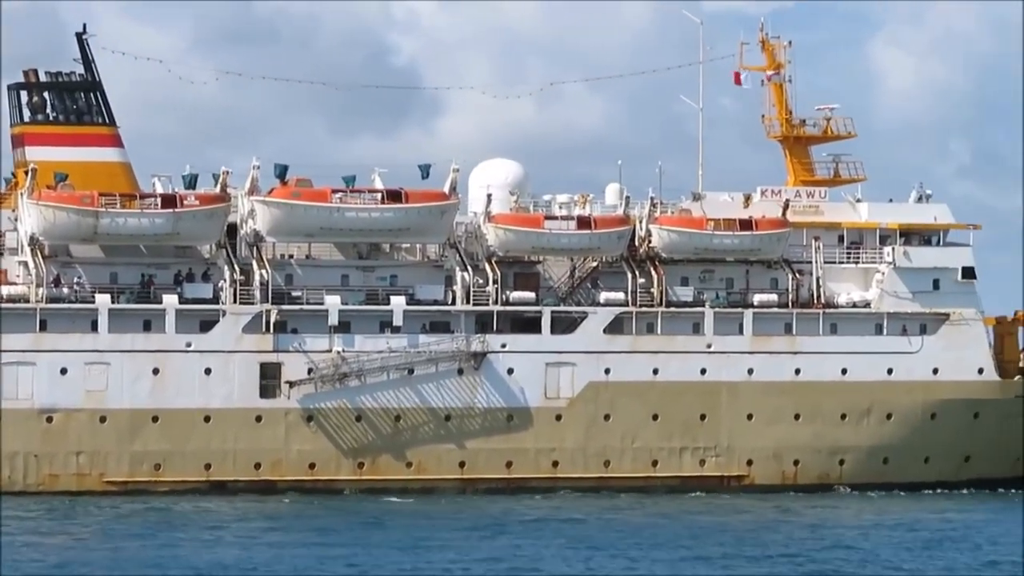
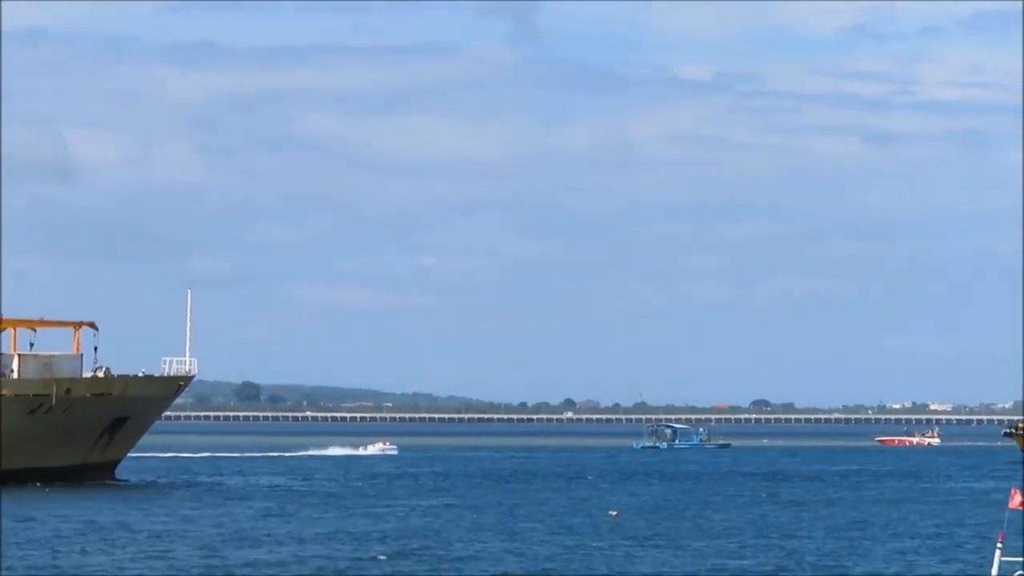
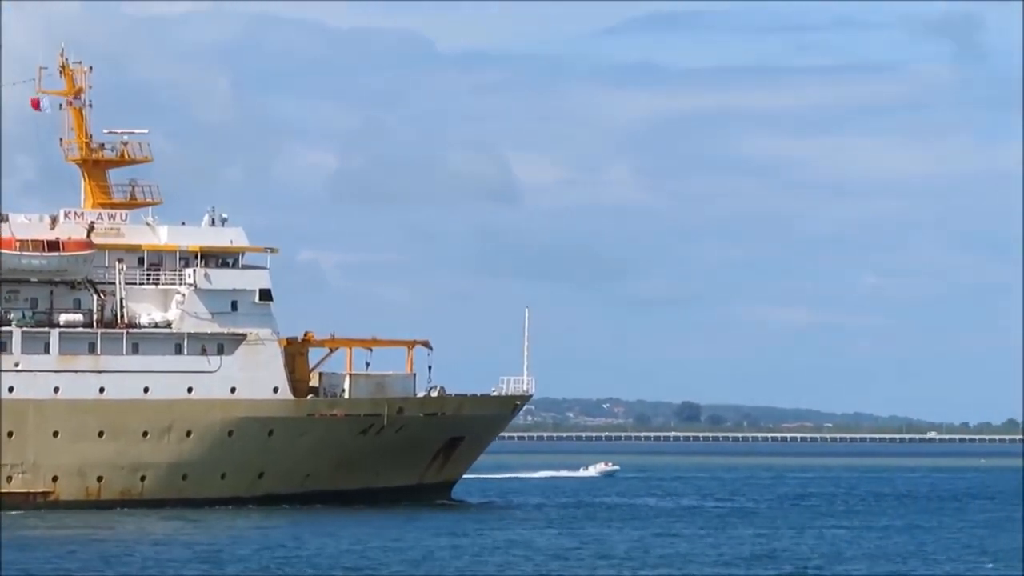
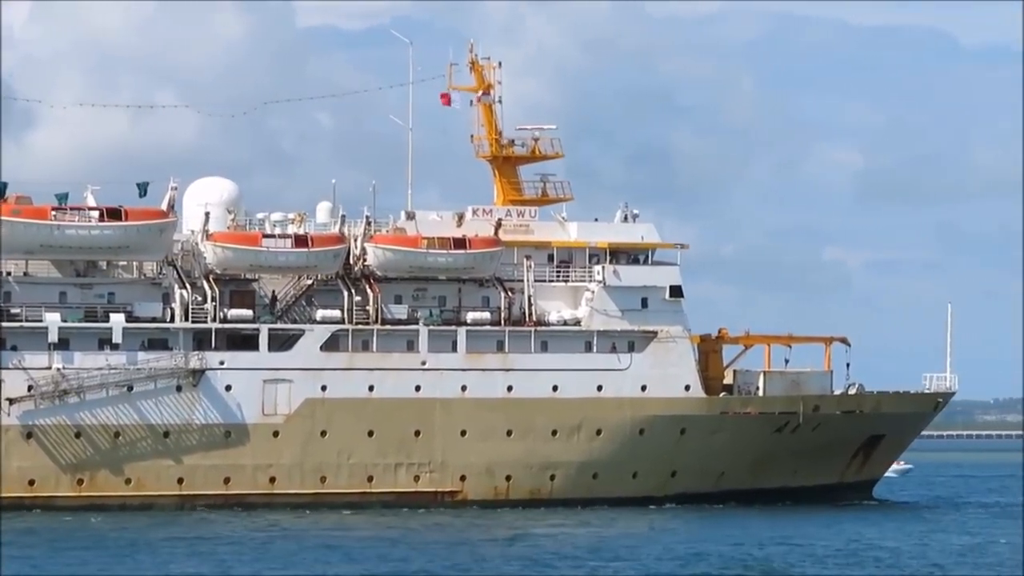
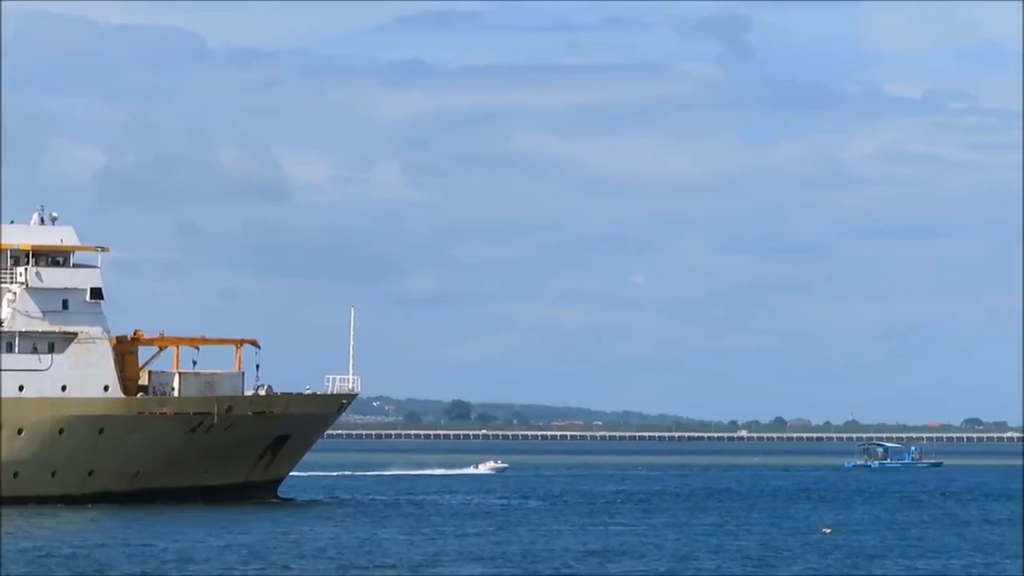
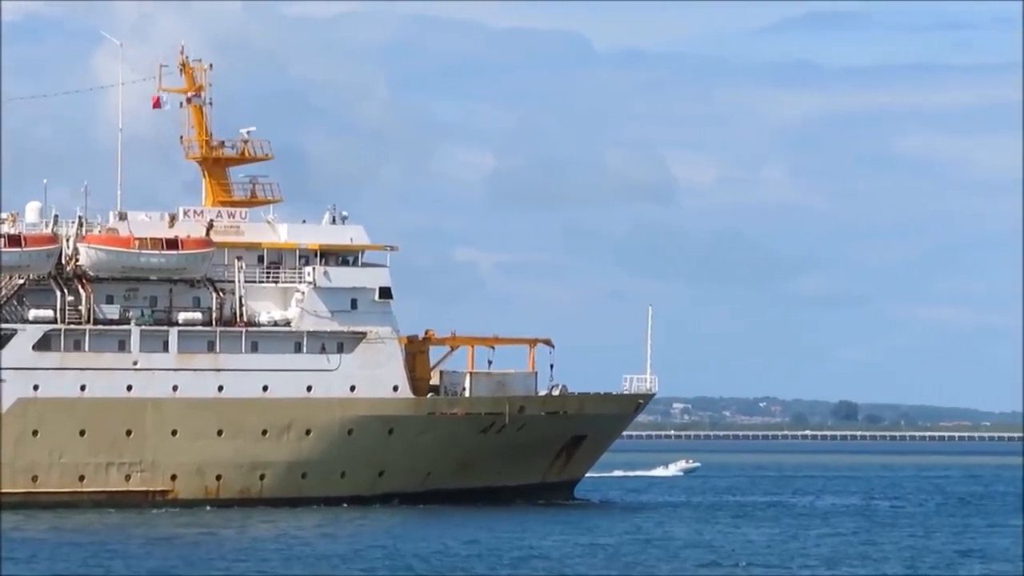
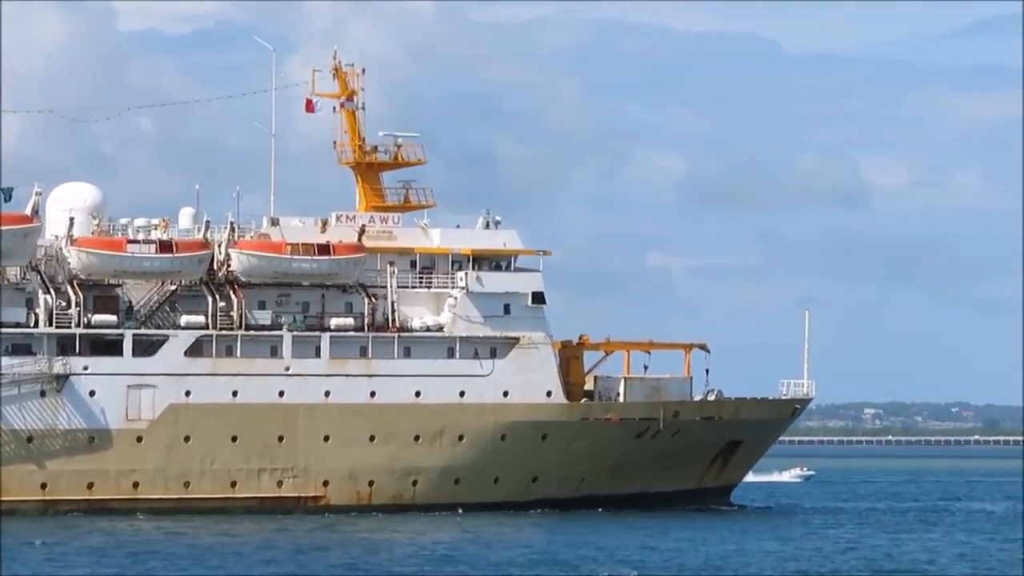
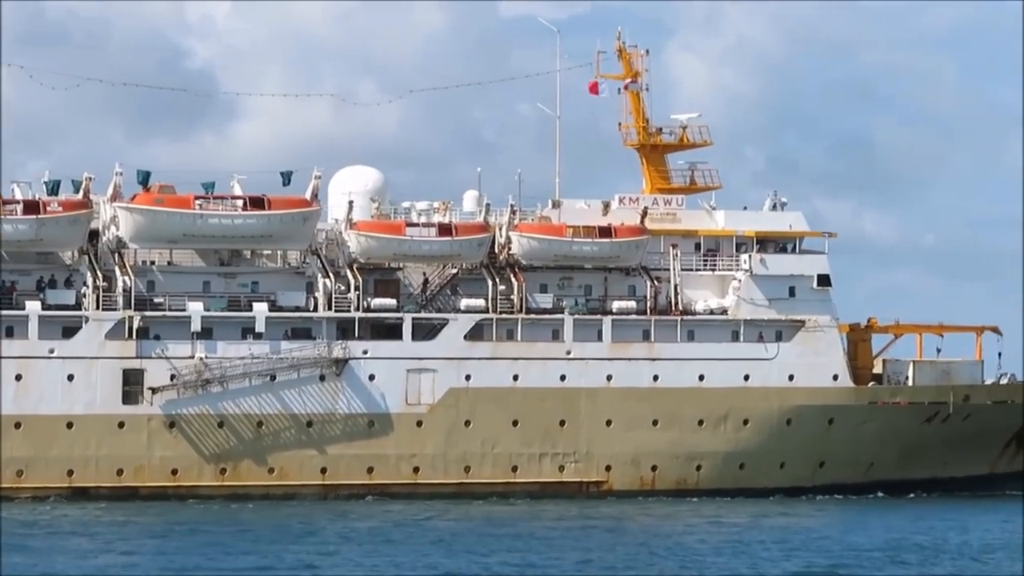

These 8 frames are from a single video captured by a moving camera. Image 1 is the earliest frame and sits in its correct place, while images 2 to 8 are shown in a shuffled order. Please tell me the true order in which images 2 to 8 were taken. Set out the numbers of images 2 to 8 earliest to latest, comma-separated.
8, 4, 7, 6, 3, 5, 2
